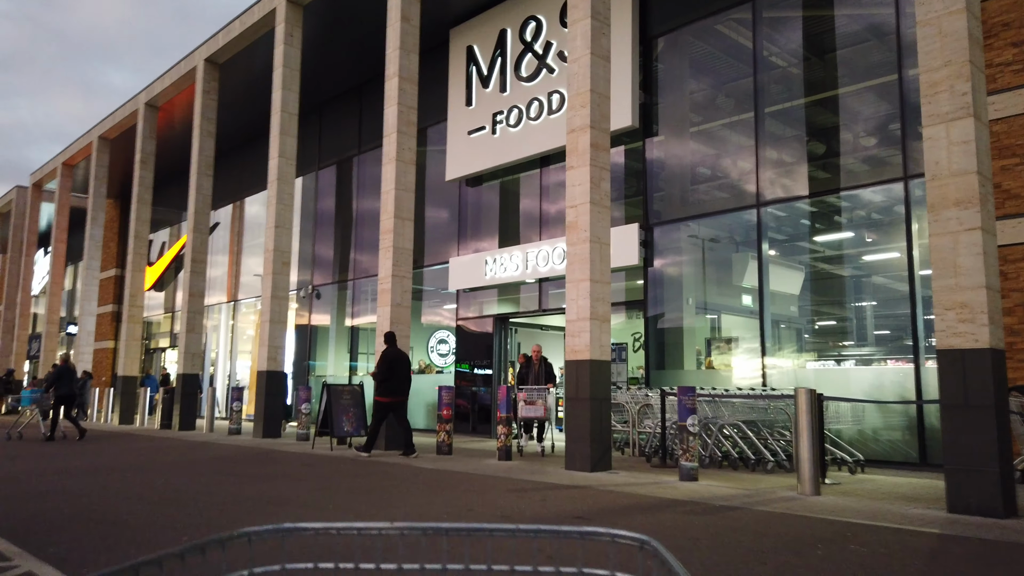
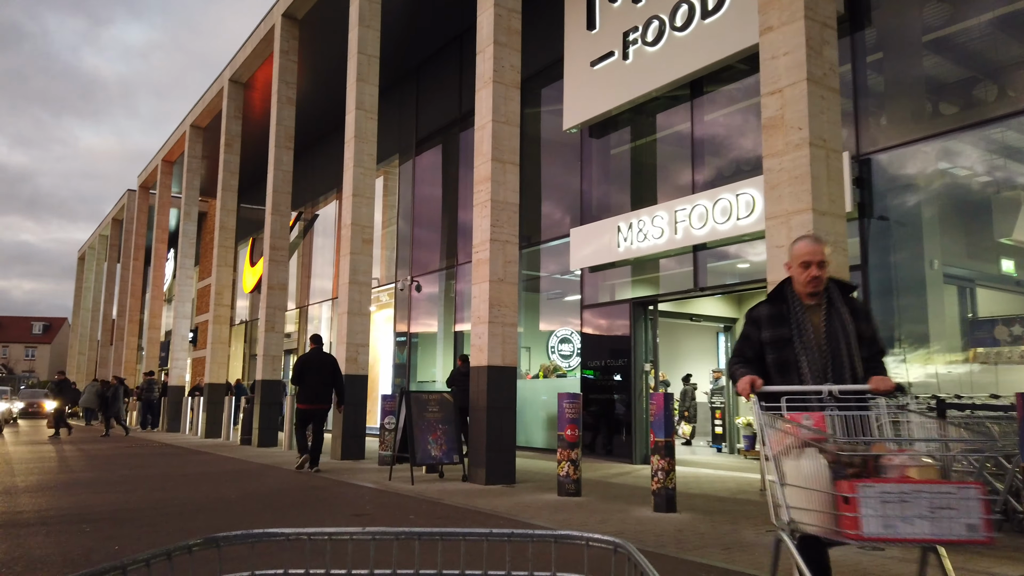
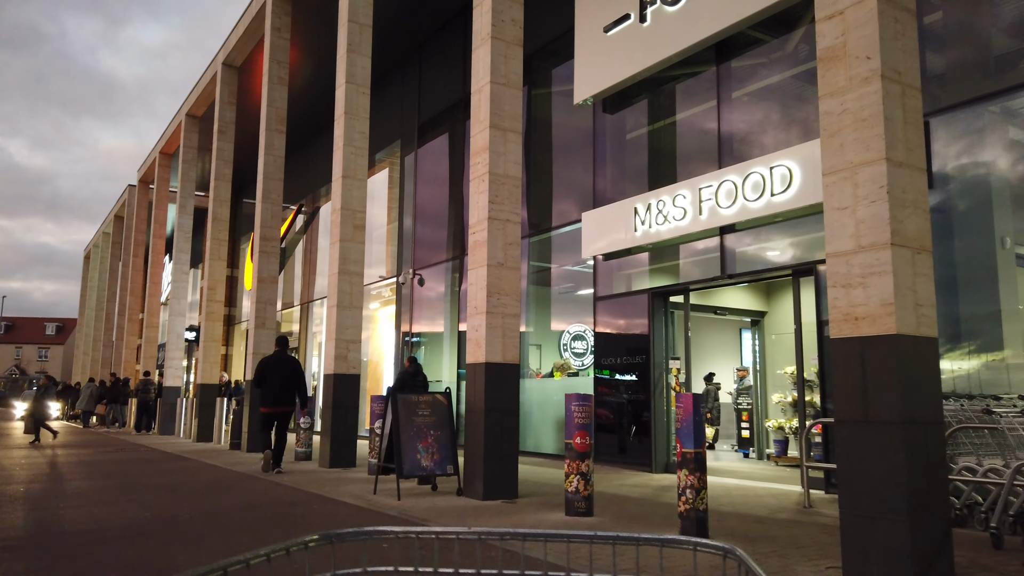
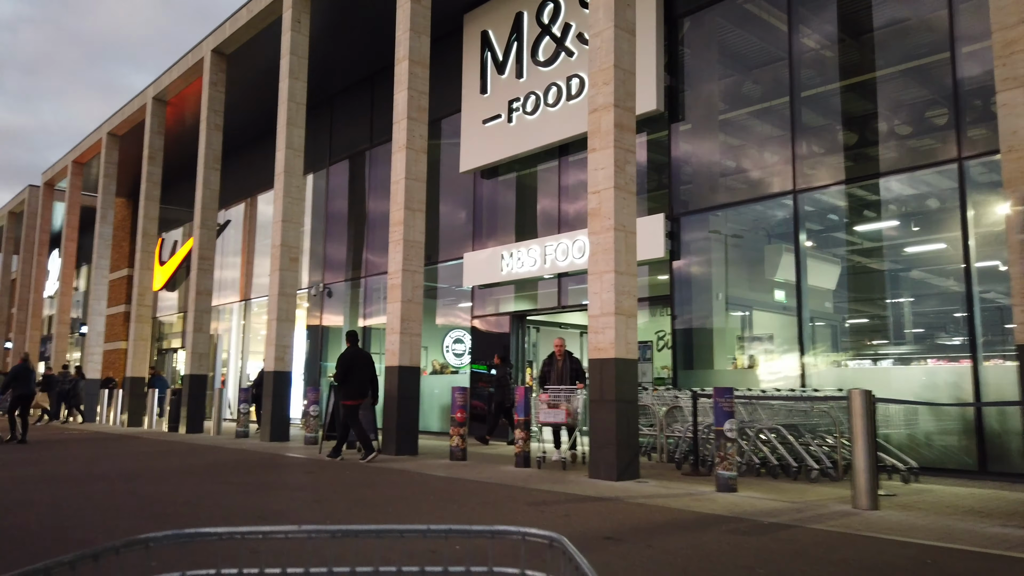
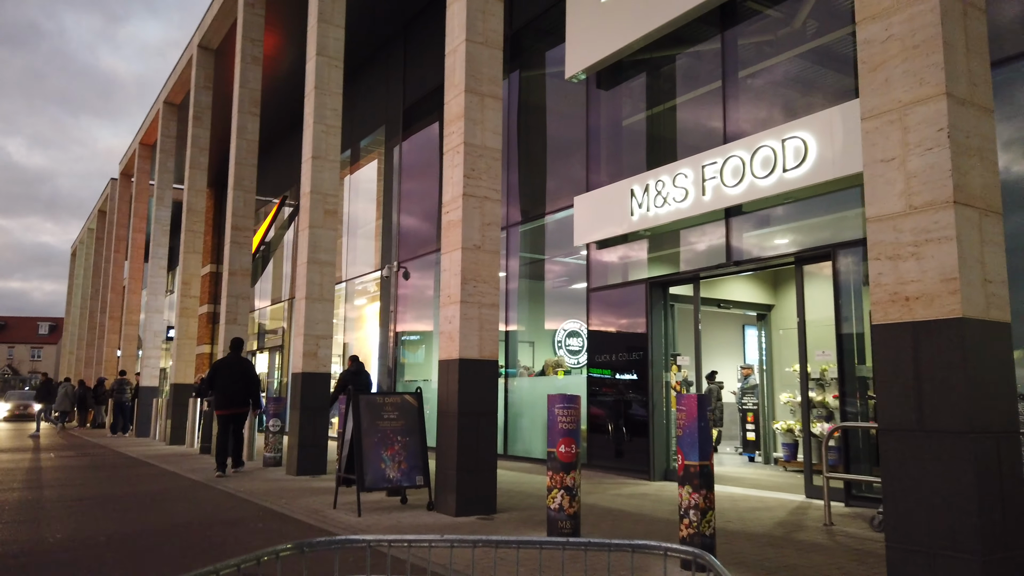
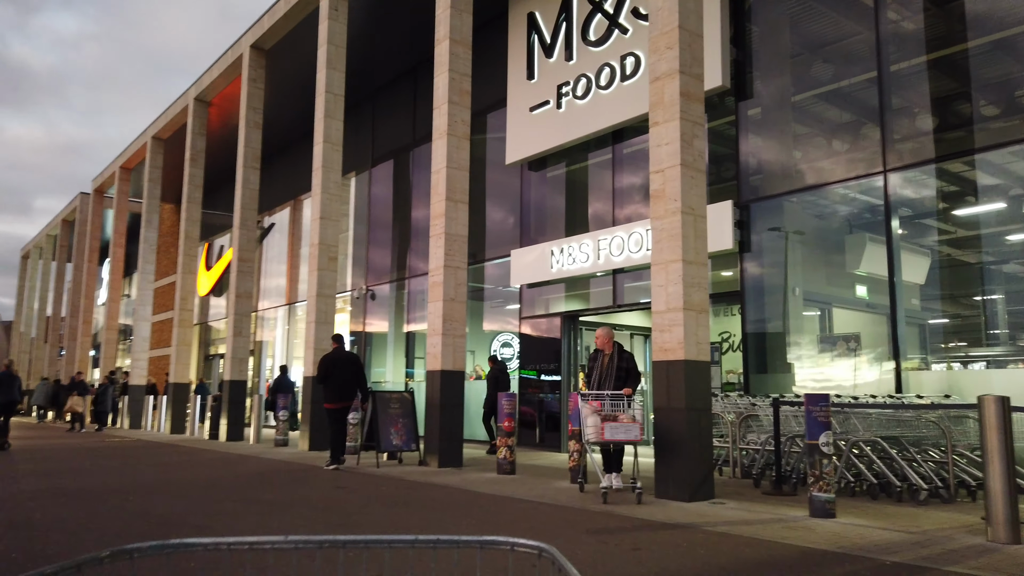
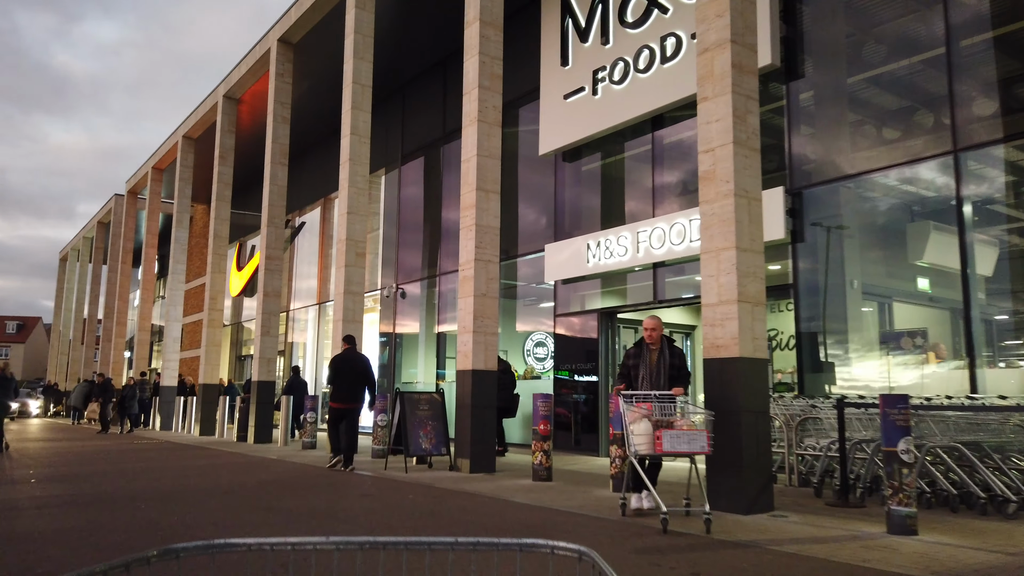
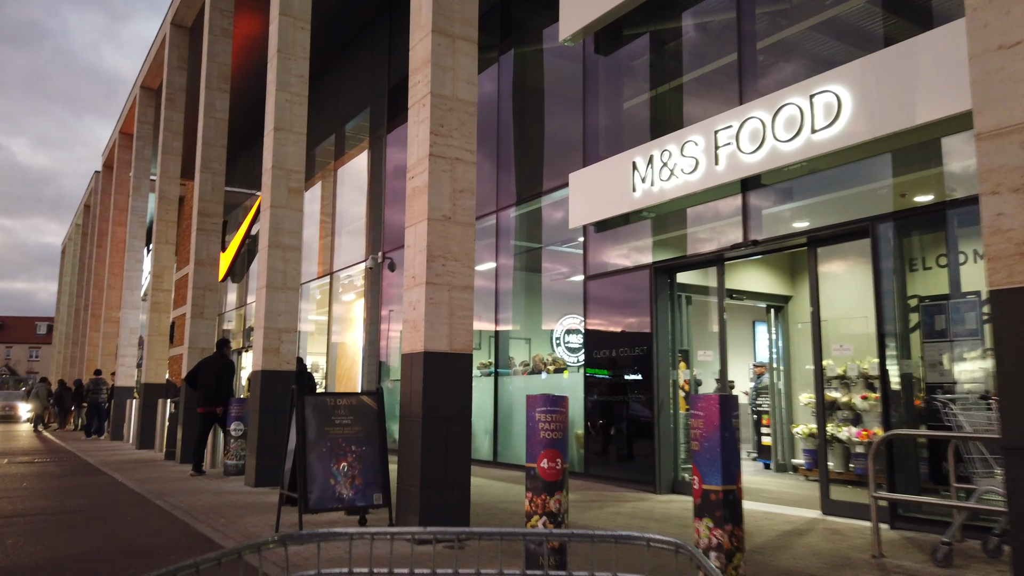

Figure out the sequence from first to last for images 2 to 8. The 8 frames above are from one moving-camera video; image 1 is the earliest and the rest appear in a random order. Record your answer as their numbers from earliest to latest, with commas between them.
4, 6, 7, 2, 3, 5, 8
